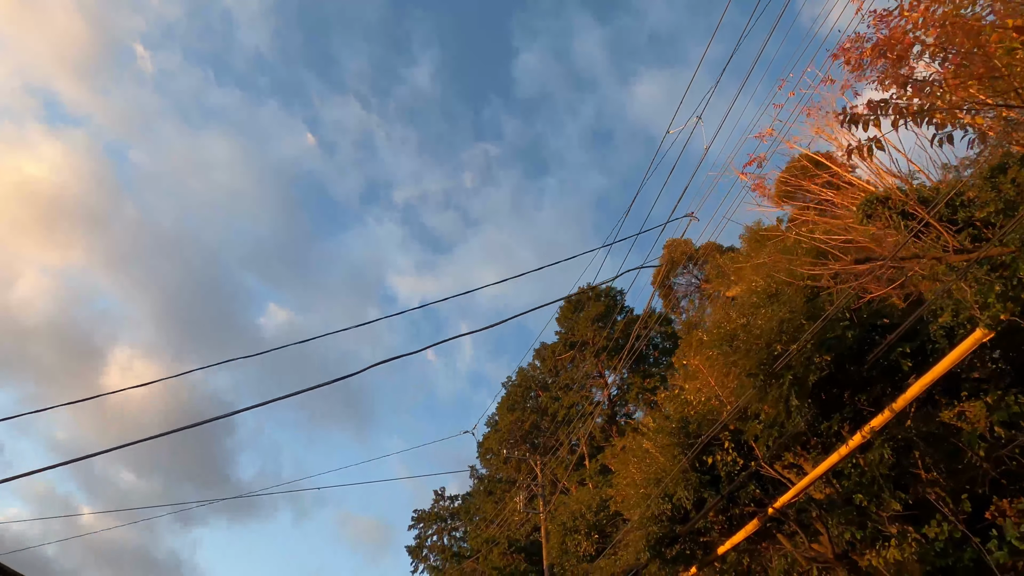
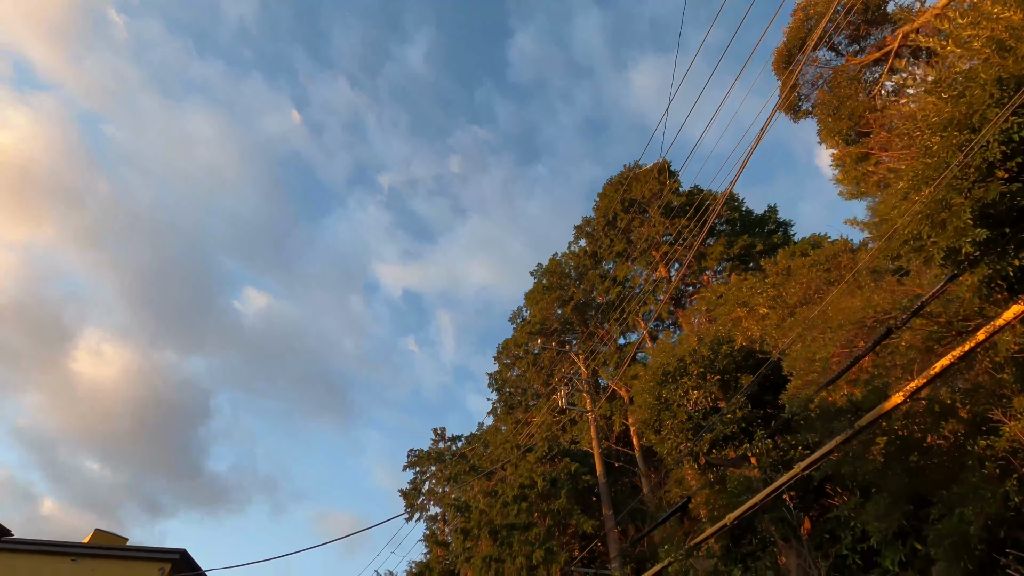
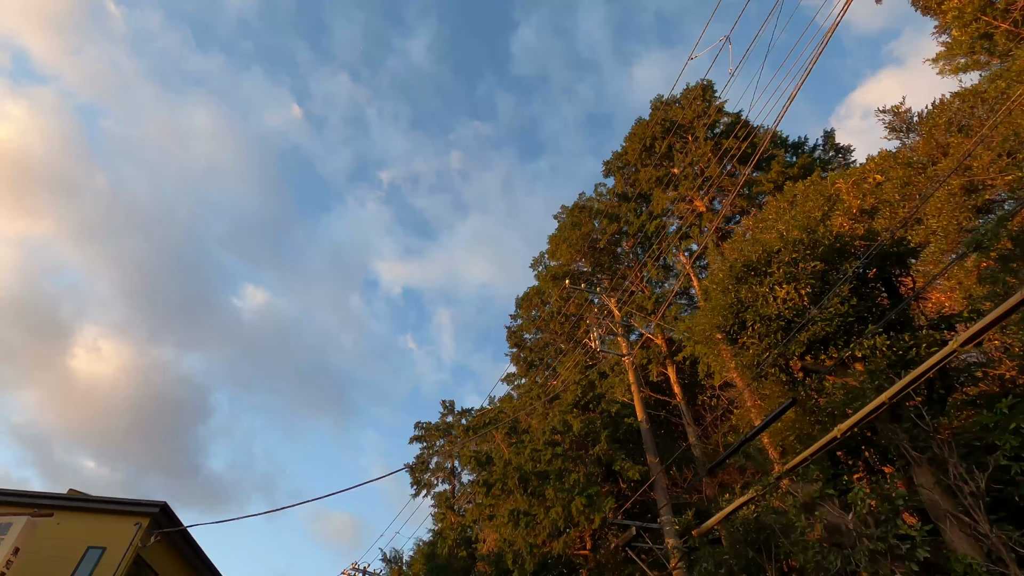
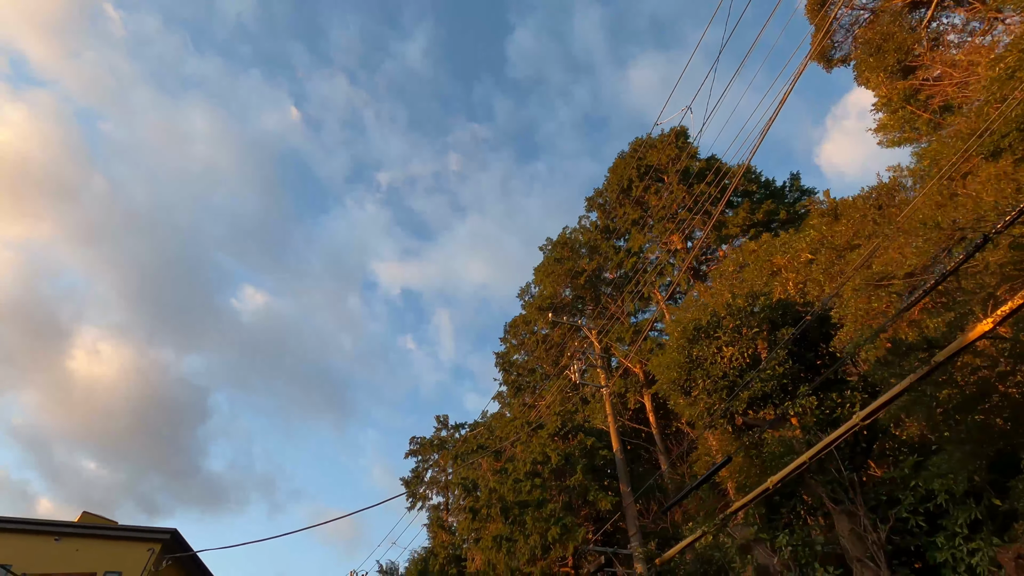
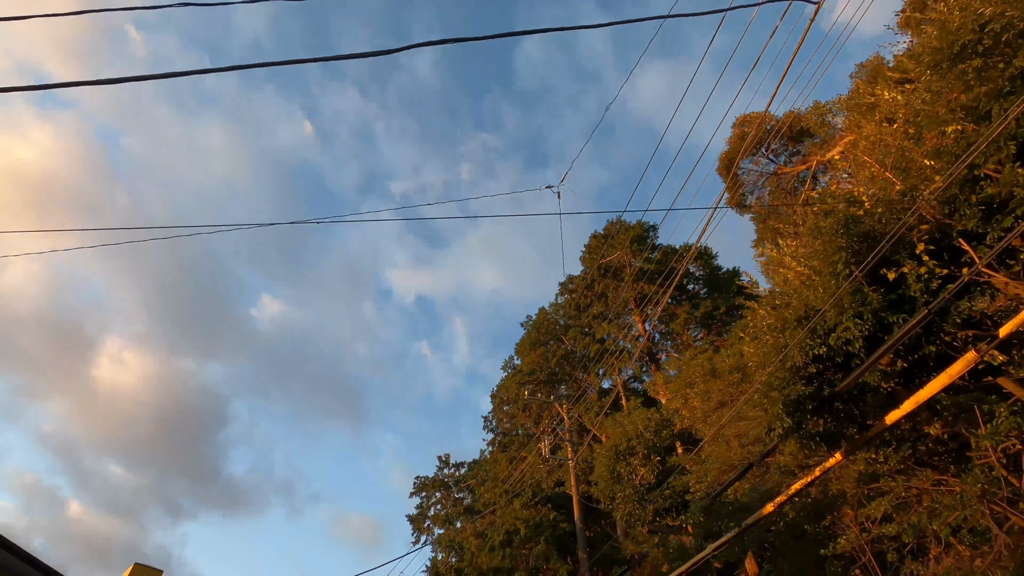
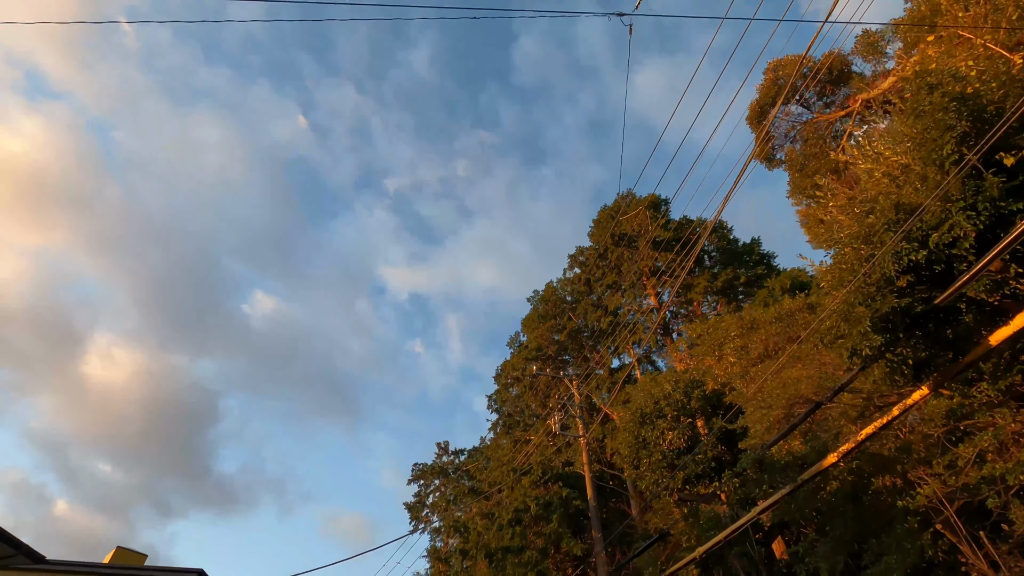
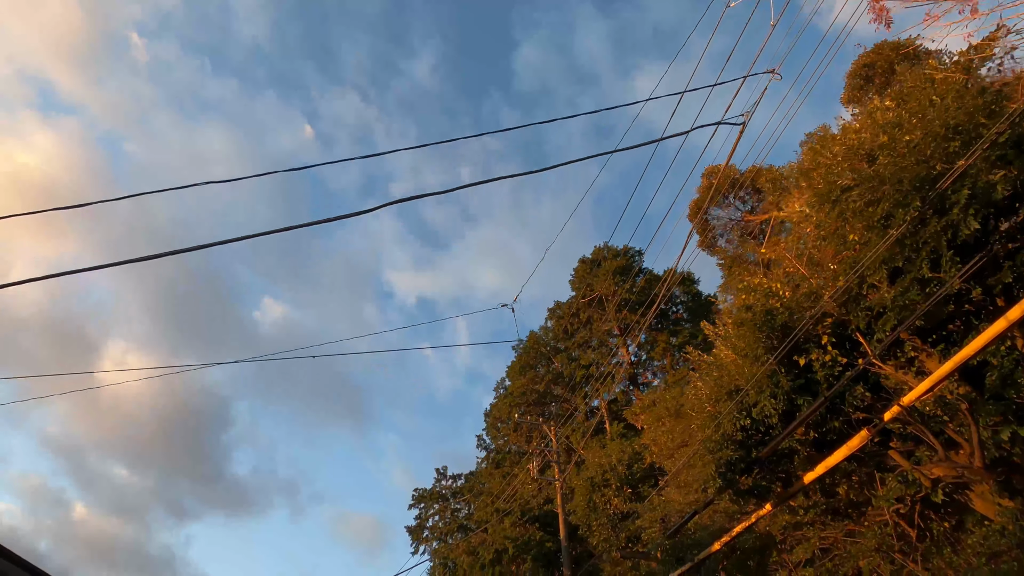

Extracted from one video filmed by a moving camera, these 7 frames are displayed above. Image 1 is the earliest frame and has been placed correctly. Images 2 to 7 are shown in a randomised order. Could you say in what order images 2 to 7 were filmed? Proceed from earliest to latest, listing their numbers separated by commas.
7, 5, 6, 2, 4, 3
